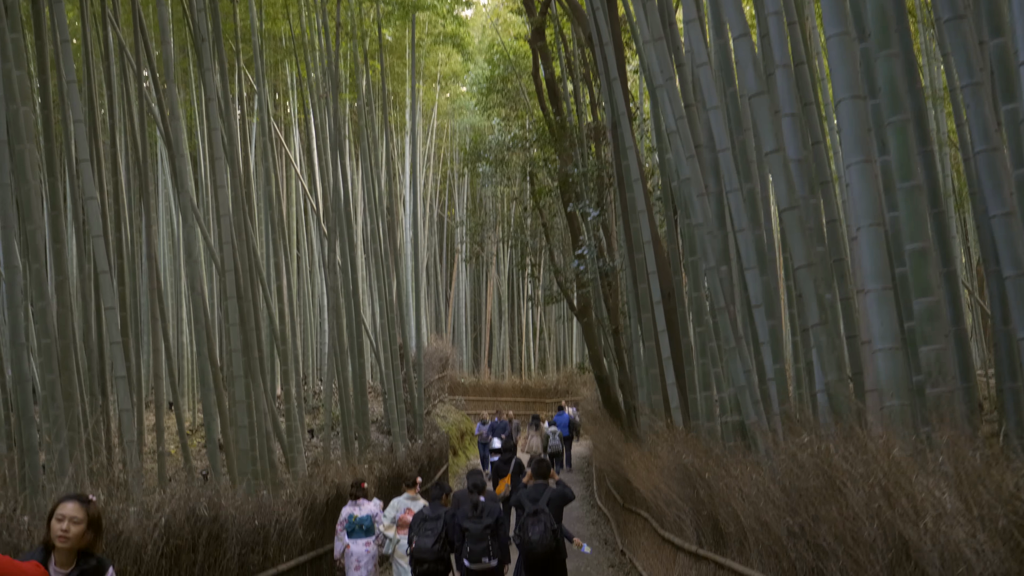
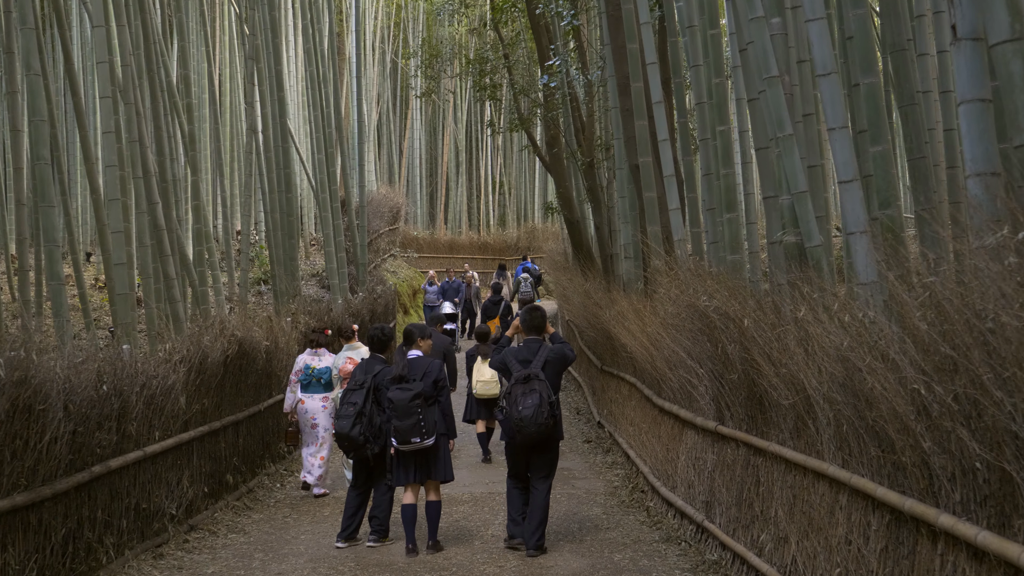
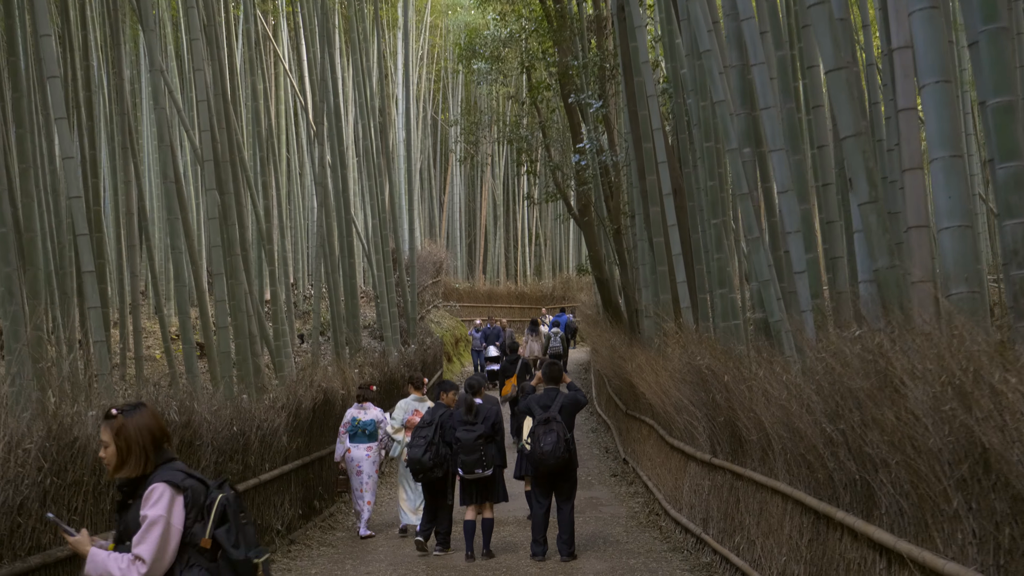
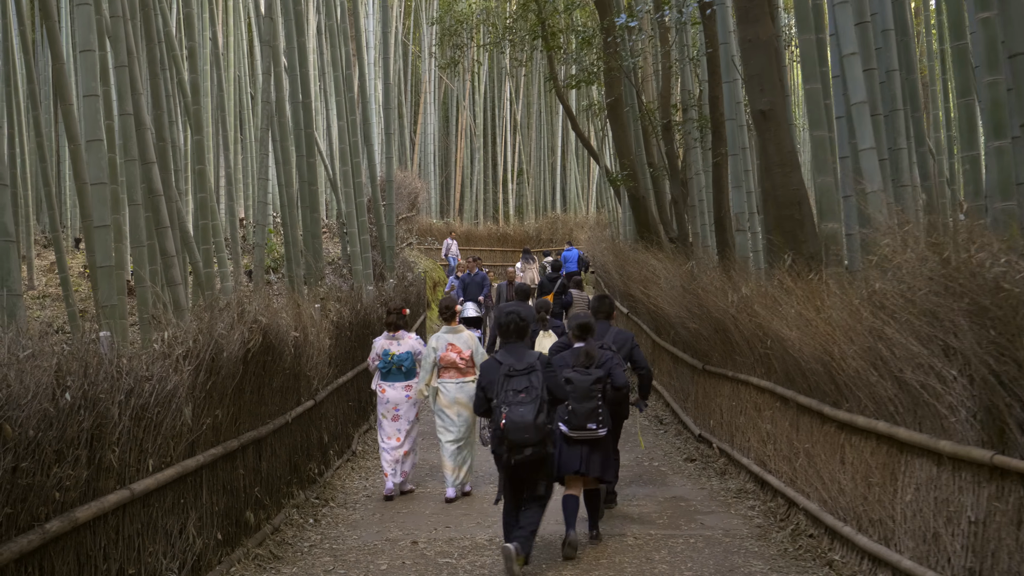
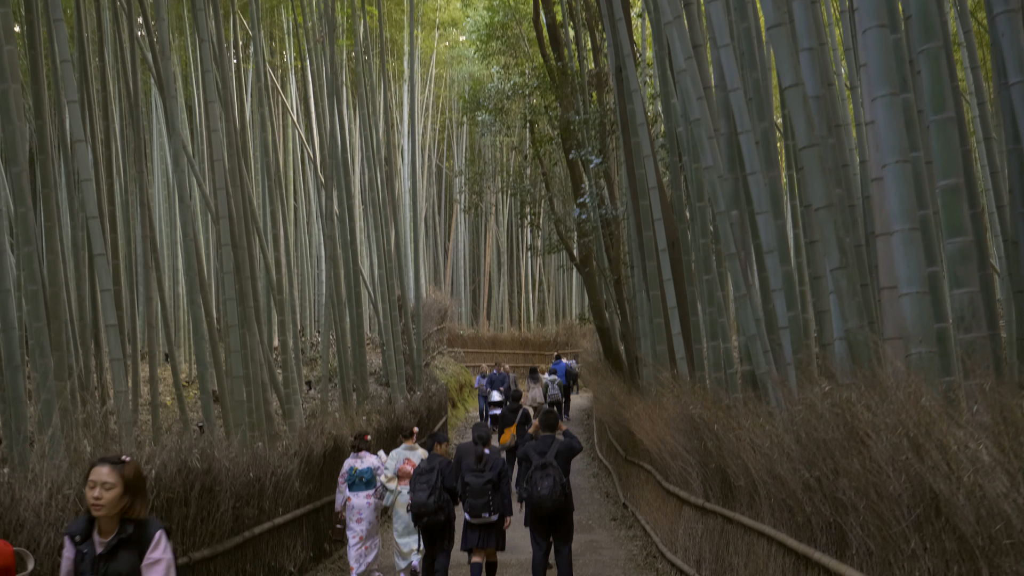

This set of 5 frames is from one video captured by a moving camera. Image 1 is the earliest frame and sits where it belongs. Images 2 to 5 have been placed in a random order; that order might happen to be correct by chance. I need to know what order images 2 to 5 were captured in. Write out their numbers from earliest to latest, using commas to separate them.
5, 3, 2, 4
